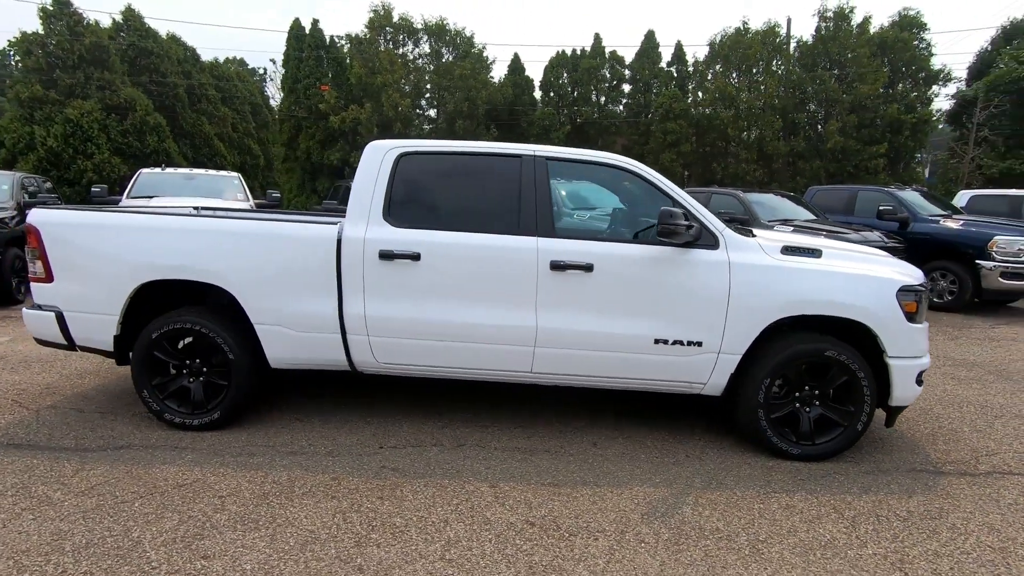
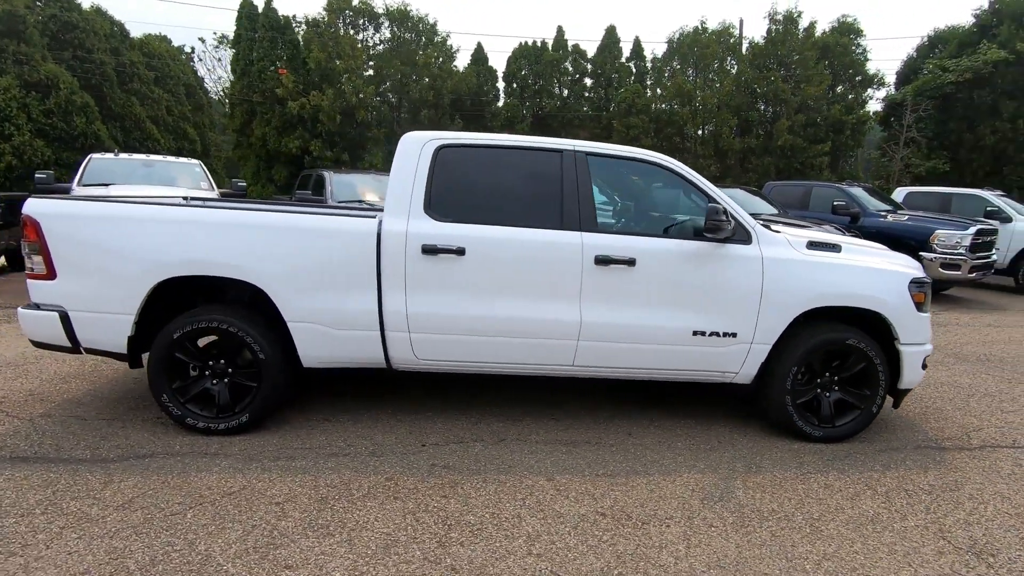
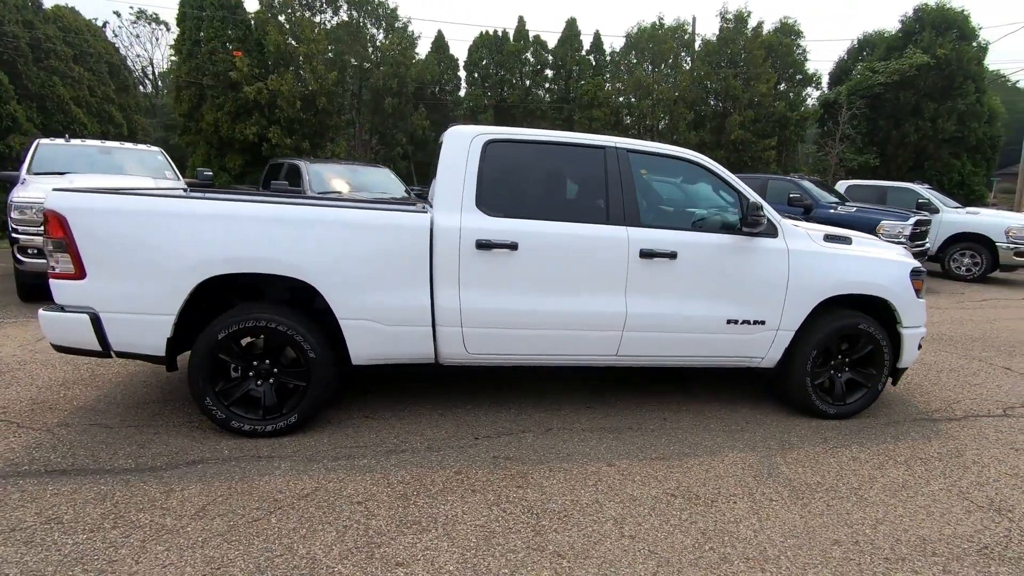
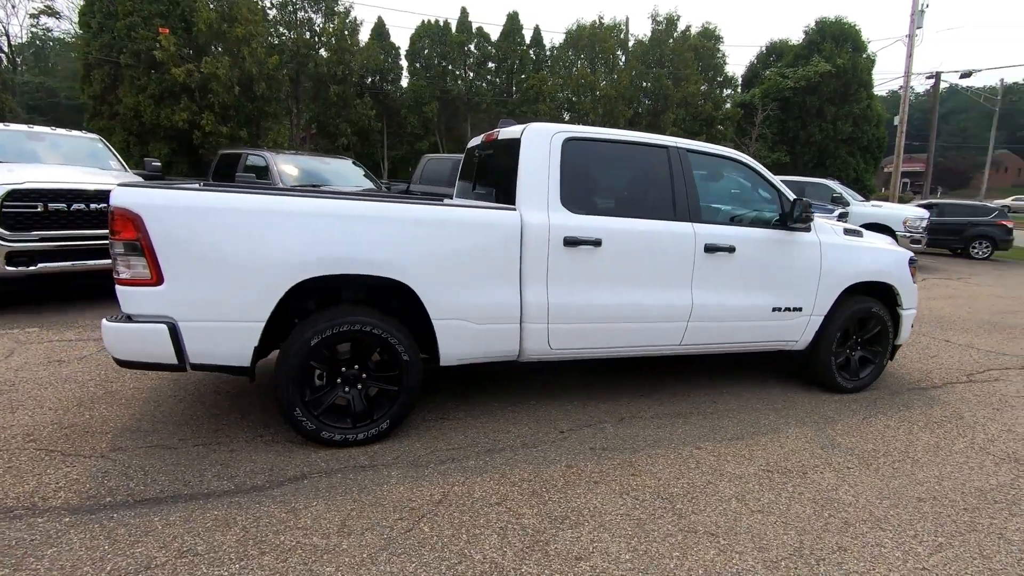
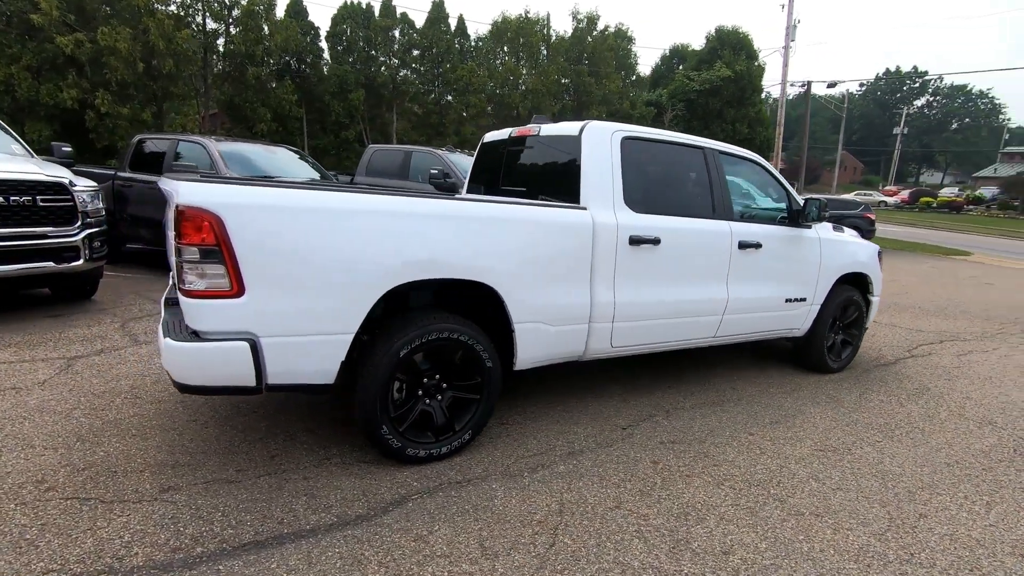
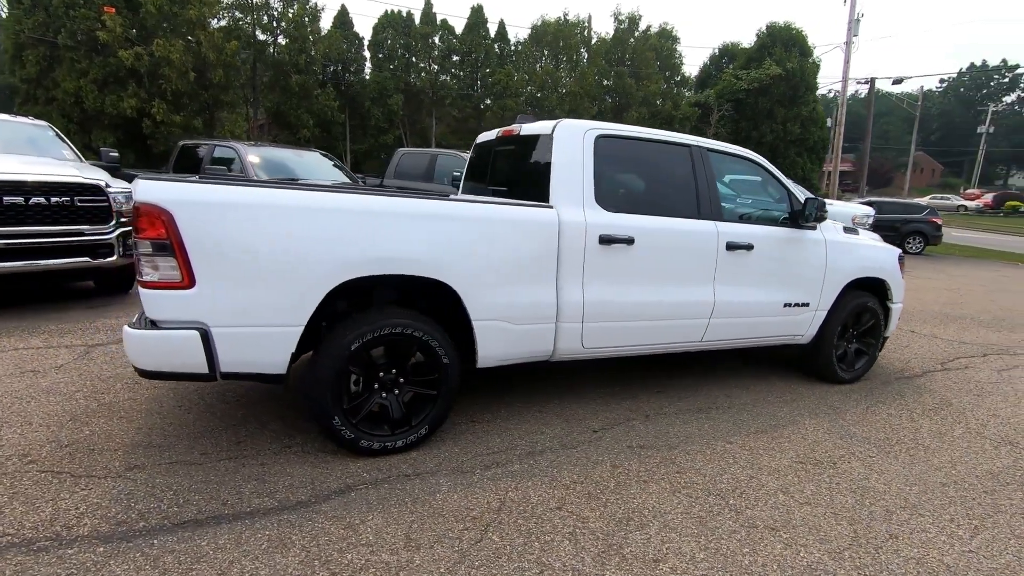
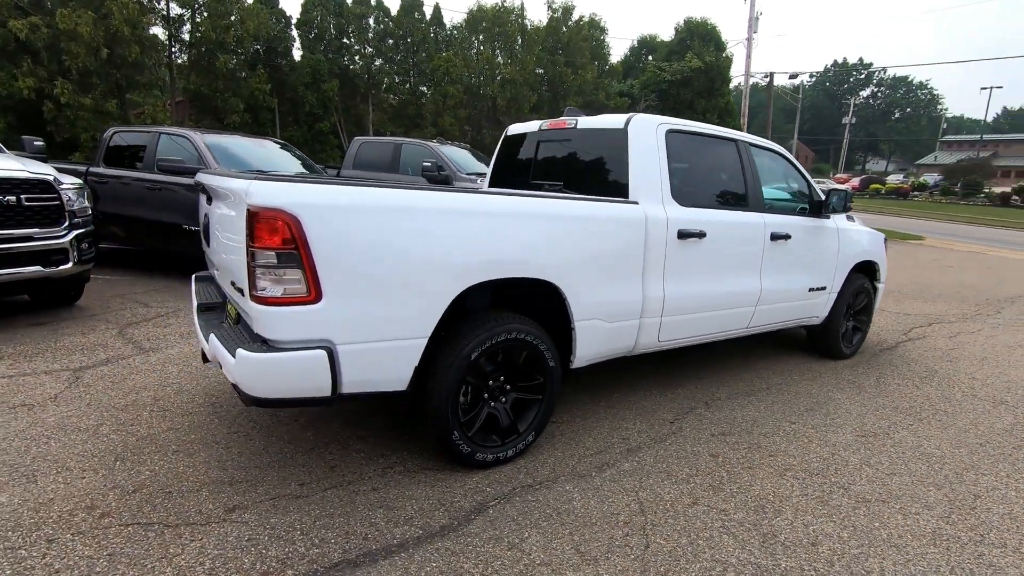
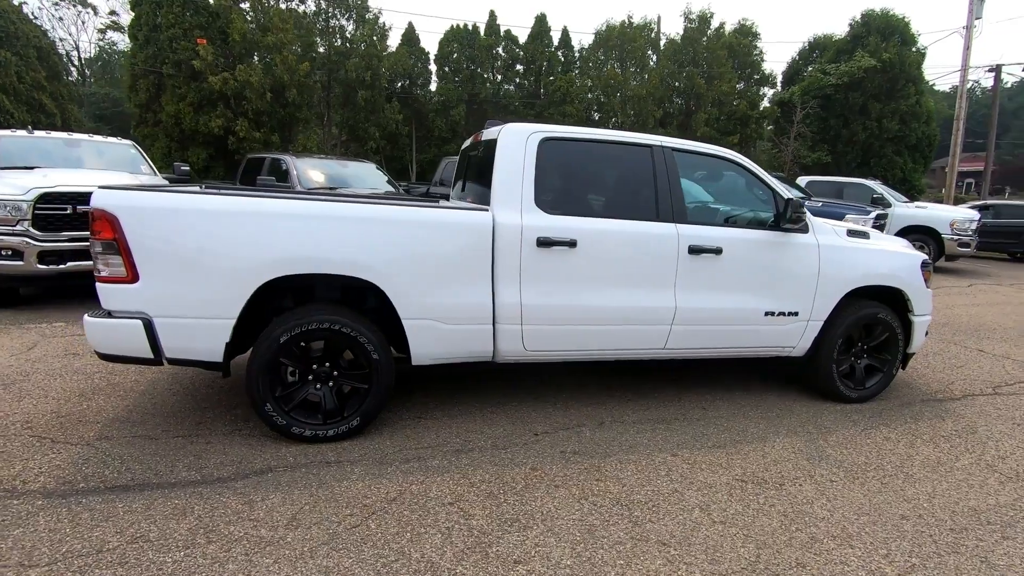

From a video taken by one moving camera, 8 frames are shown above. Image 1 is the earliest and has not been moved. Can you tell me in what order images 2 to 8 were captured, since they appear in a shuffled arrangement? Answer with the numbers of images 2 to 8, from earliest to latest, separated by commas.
2, 3, 8, 4, 6, 5, 7
